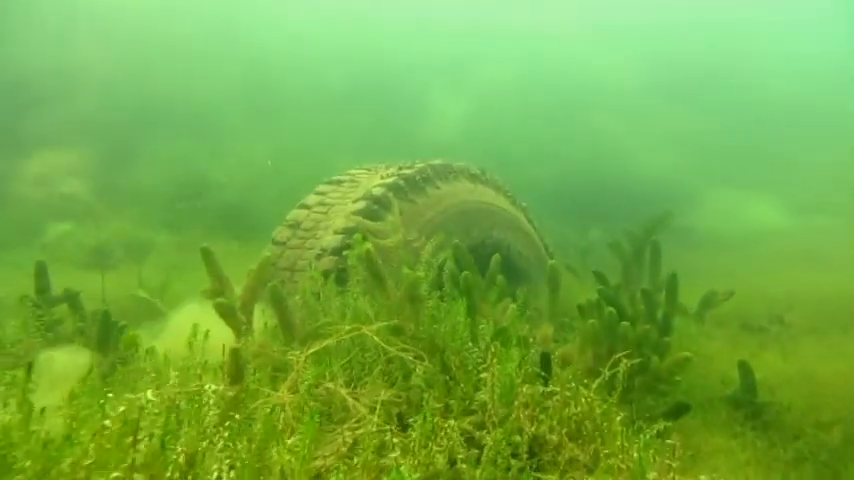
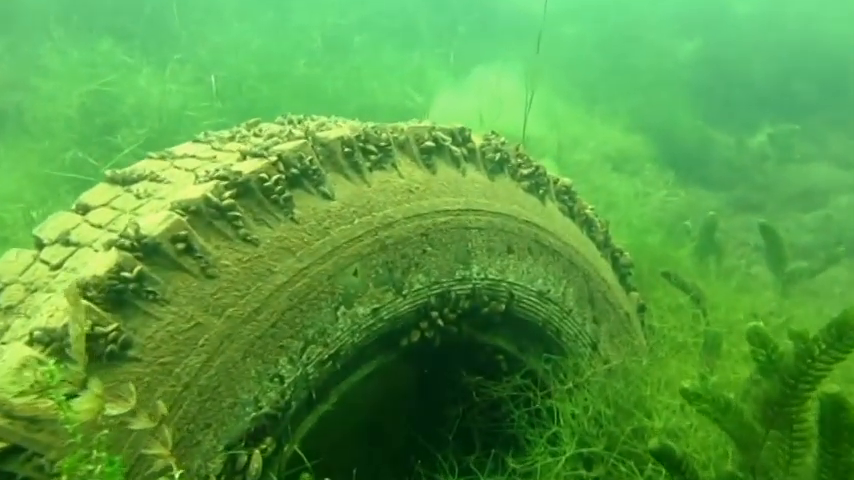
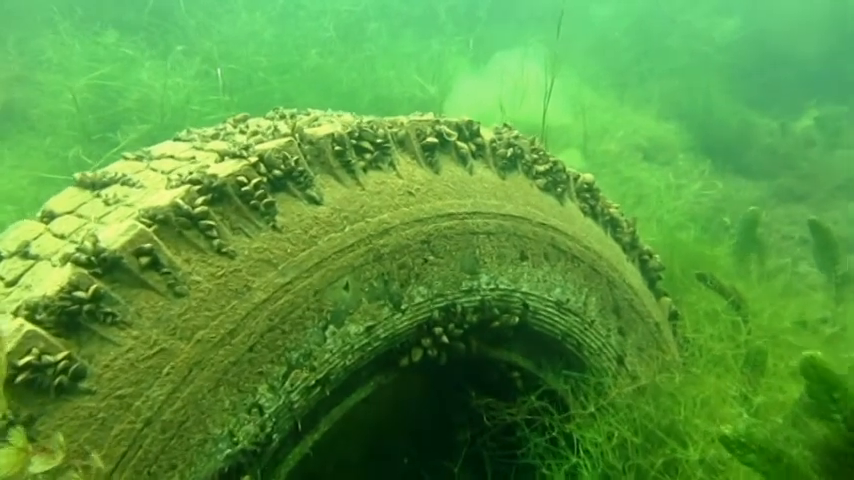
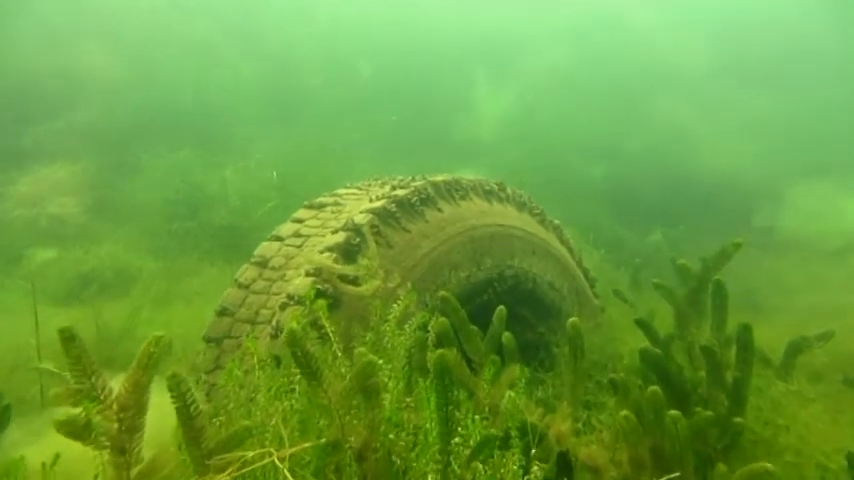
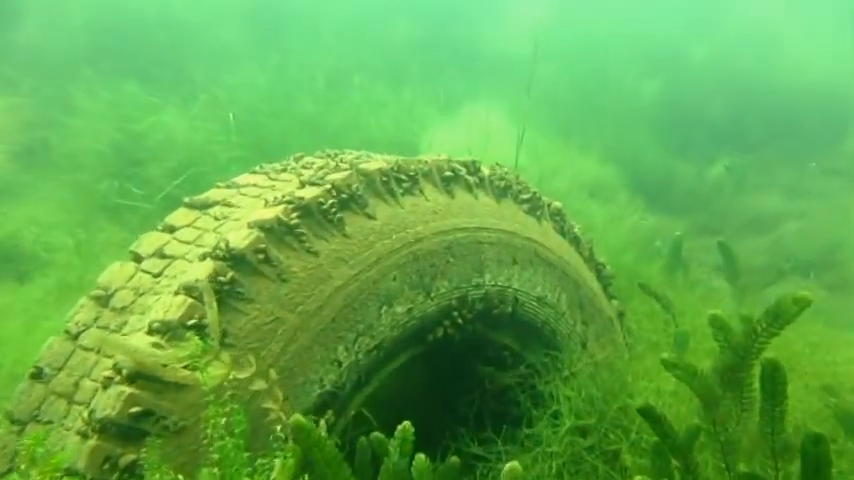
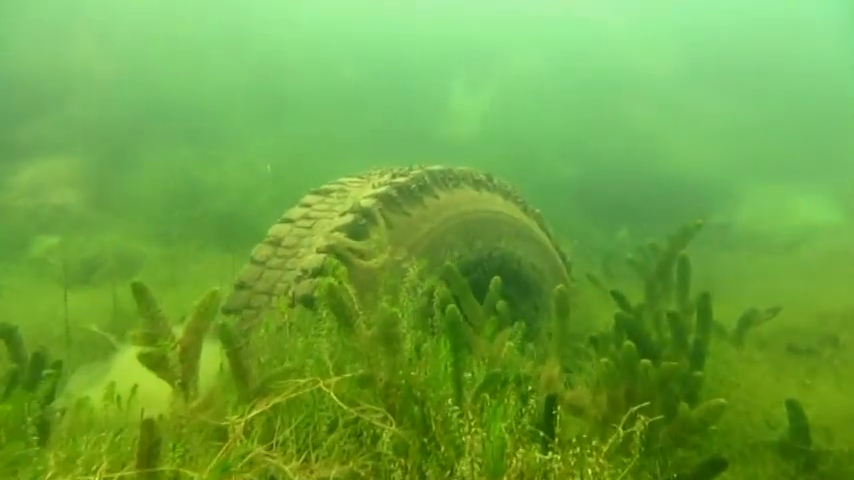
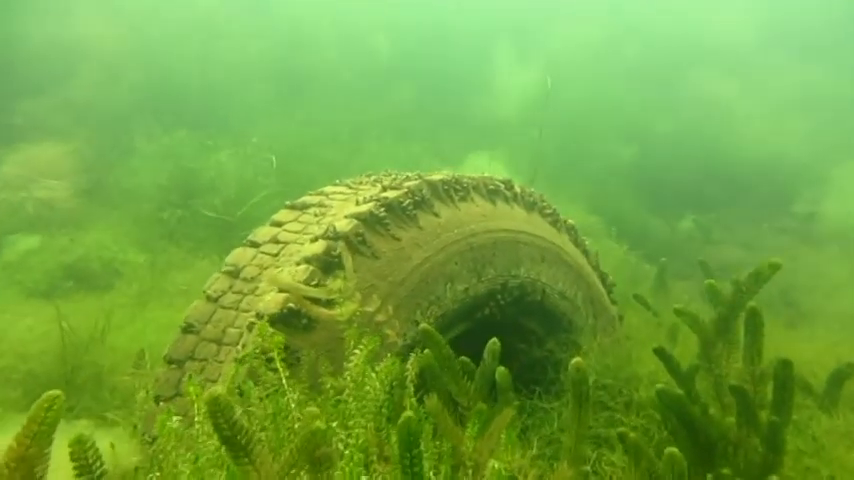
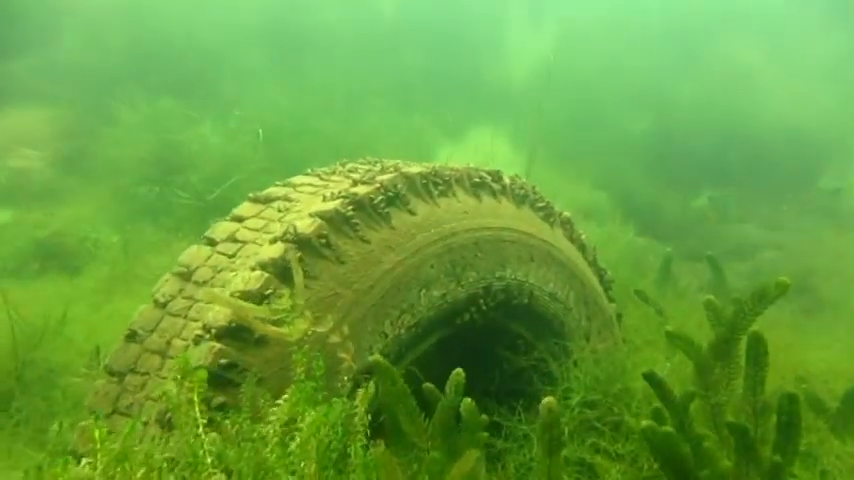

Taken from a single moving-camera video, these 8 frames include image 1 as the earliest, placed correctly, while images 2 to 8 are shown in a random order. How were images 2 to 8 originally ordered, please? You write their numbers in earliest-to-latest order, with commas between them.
6, 4, 7, 8, 5, 2, 3
